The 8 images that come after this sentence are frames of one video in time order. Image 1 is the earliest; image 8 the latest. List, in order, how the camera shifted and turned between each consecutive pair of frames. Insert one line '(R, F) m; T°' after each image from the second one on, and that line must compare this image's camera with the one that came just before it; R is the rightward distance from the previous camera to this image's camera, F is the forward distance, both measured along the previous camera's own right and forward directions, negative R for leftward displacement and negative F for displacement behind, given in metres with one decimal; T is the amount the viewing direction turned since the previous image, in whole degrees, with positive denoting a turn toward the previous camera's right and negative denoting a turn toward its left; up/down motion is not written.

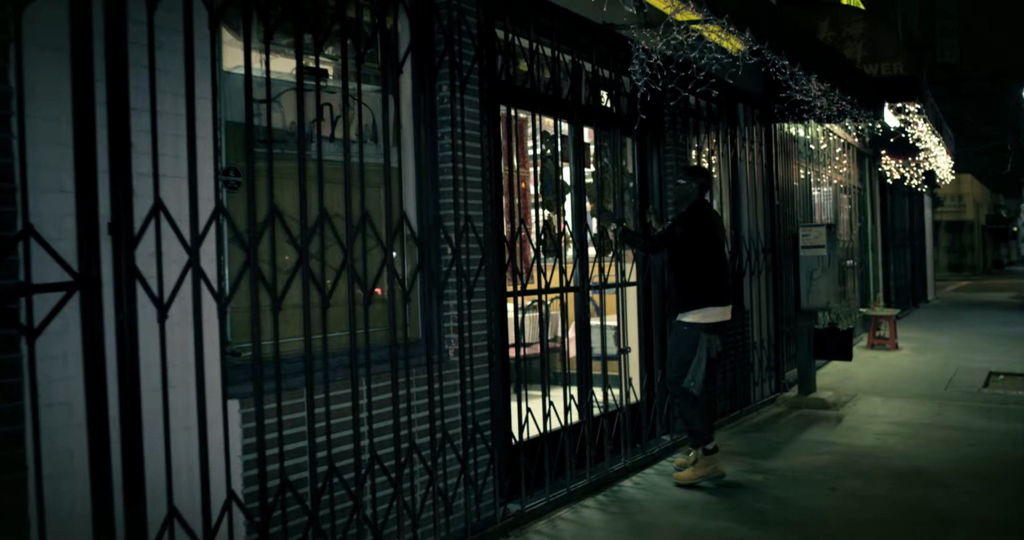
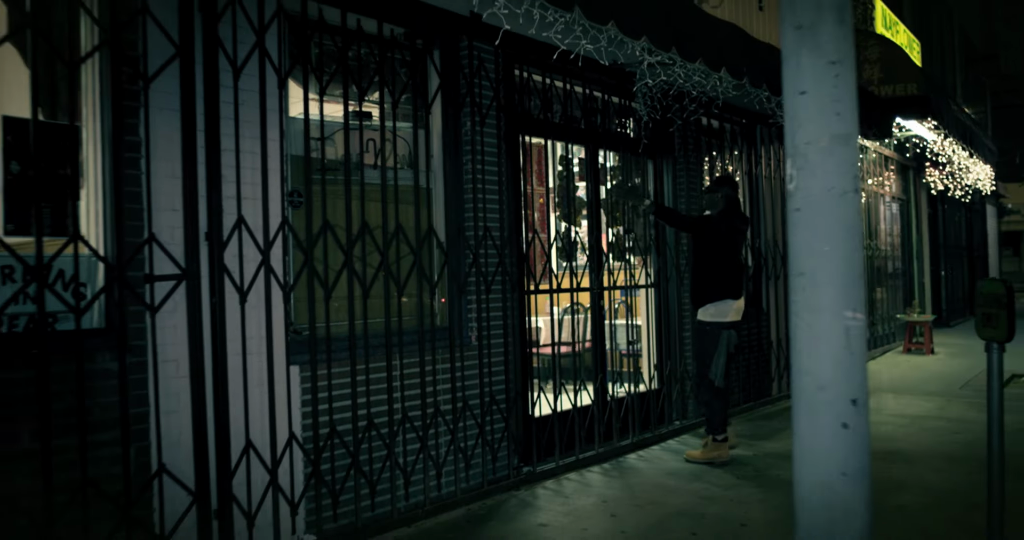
(+0.4, -1.0) m; -5°
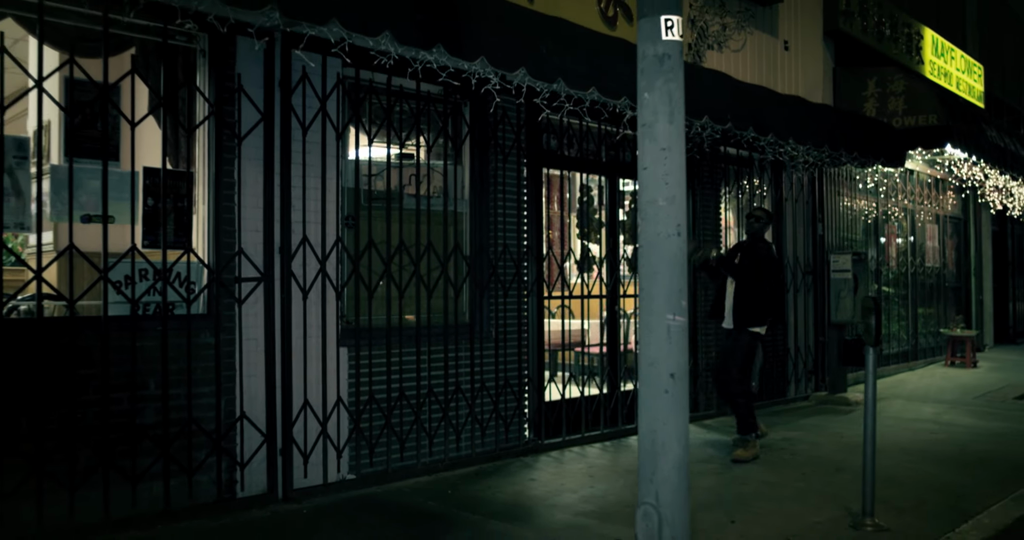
(+0.7, -1.3) m; -7°
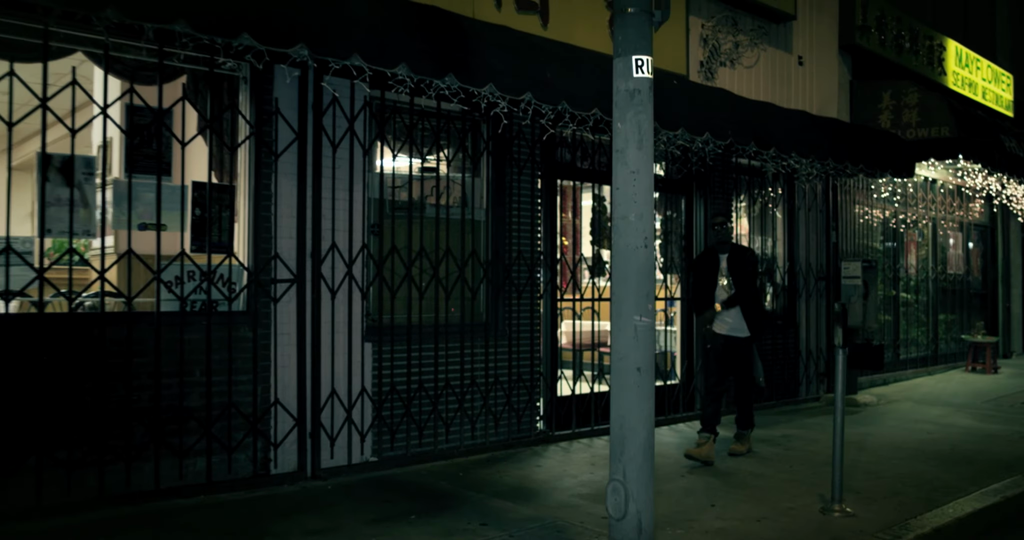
(+0.3, -0.6) m; -3°
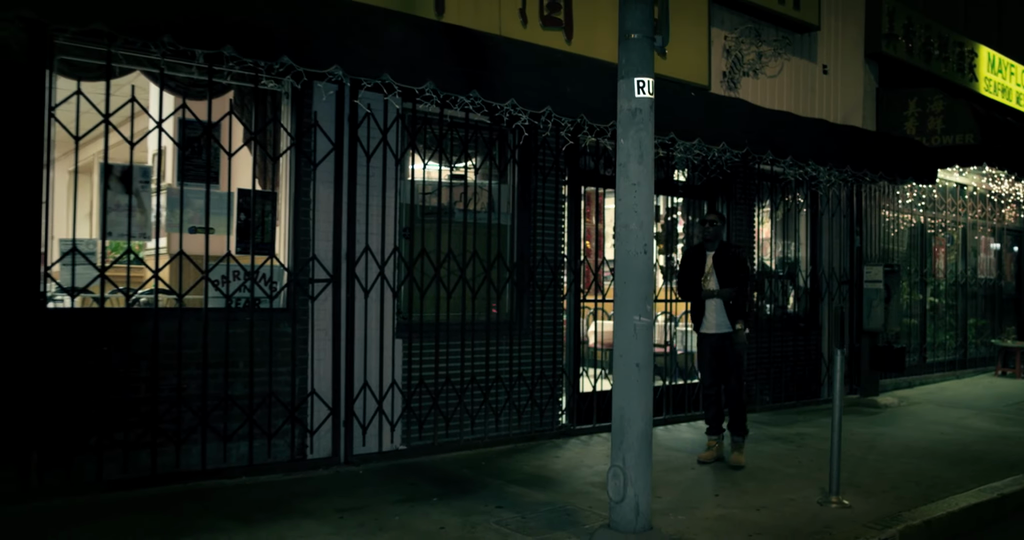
(+0.2, -0.4) m; -3°
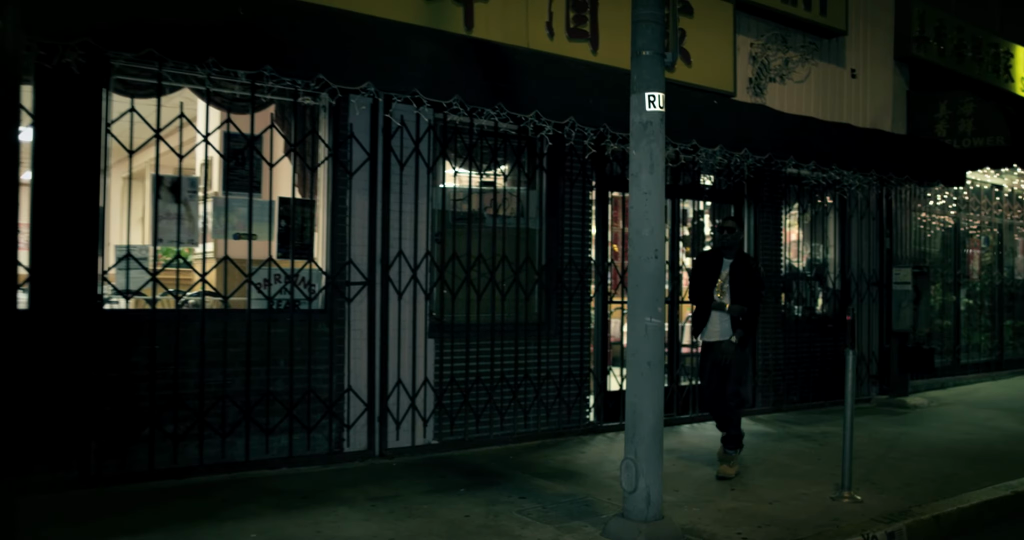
(+0.1, -0.3) m; -3°
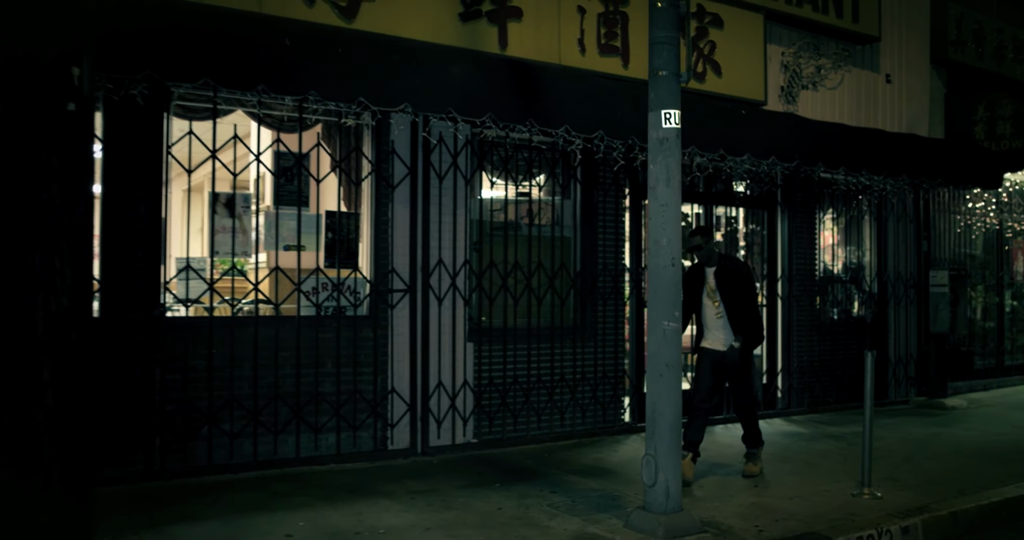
(+0.2, -0.4) m; -3°
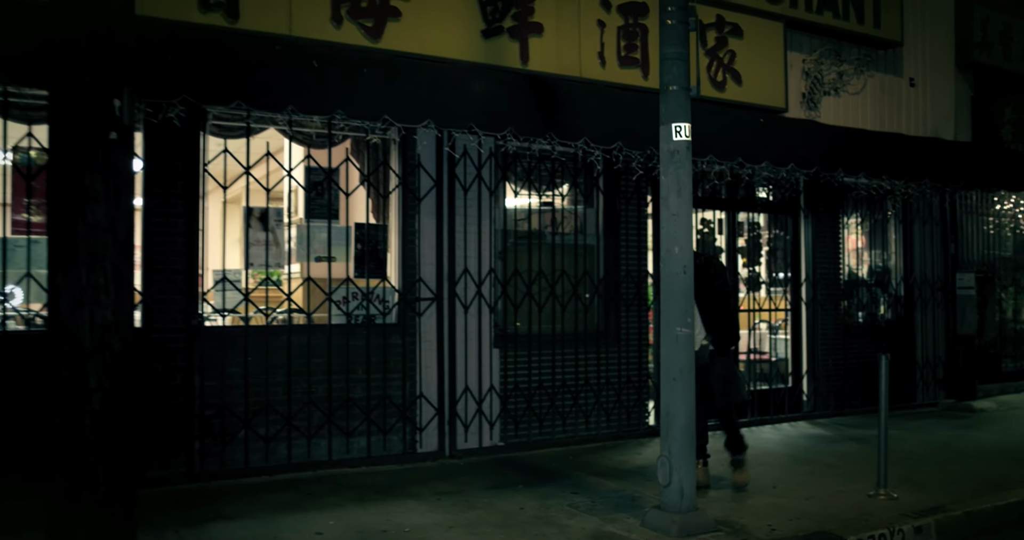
(+0.1, -0.2) m; -2°
